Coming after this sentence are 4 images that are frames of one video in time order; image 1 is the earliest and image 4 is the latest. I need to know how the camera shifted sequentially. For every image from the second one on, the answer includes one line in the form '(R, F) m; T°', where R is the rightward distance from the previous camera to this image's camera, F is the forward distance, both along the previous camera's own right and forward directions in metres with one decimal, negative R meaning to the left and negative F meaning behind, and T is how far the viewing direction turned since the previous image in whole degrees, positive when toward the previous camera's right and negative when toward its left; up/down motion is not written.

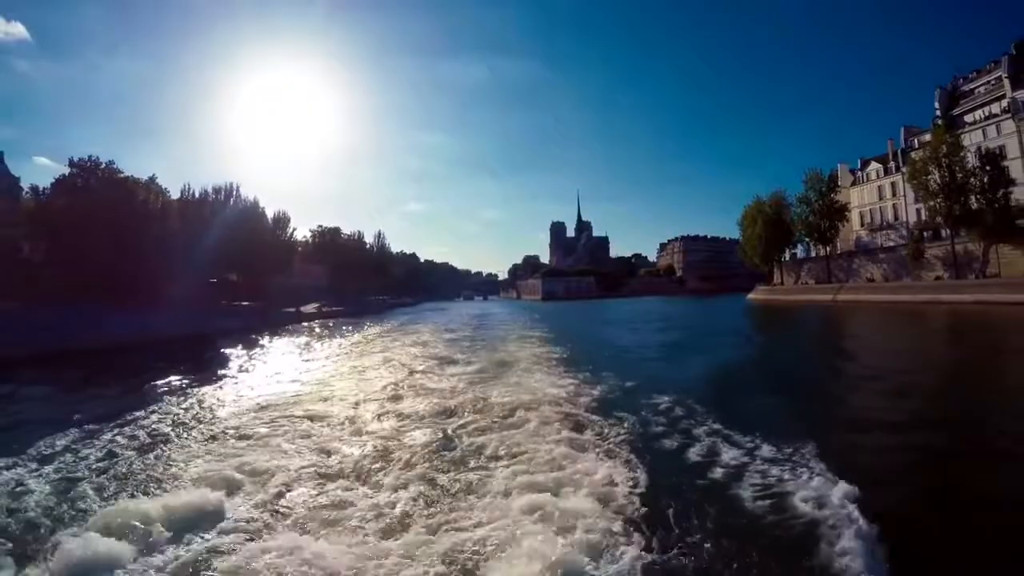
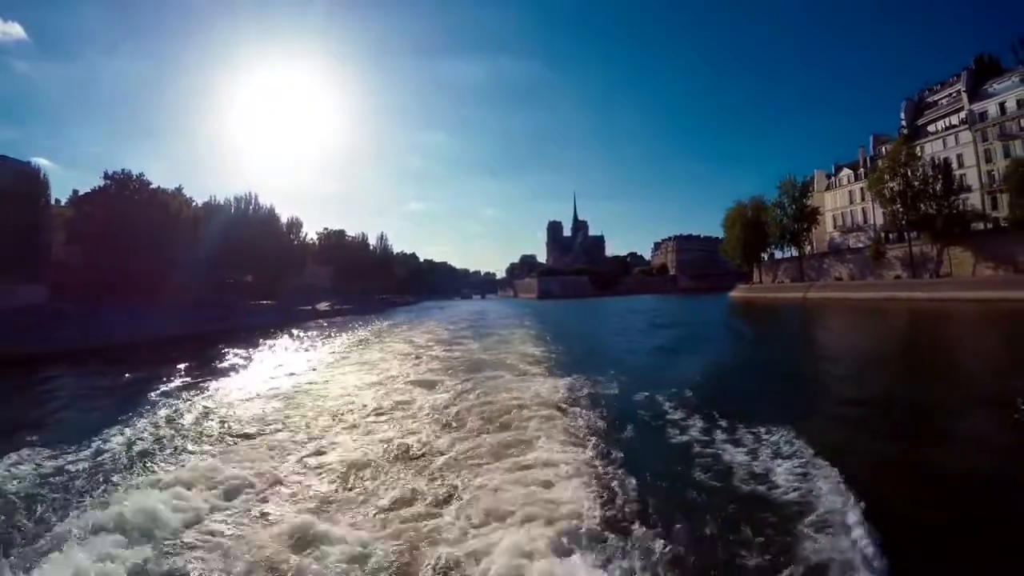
(+0.2, -1.8) m; 0°
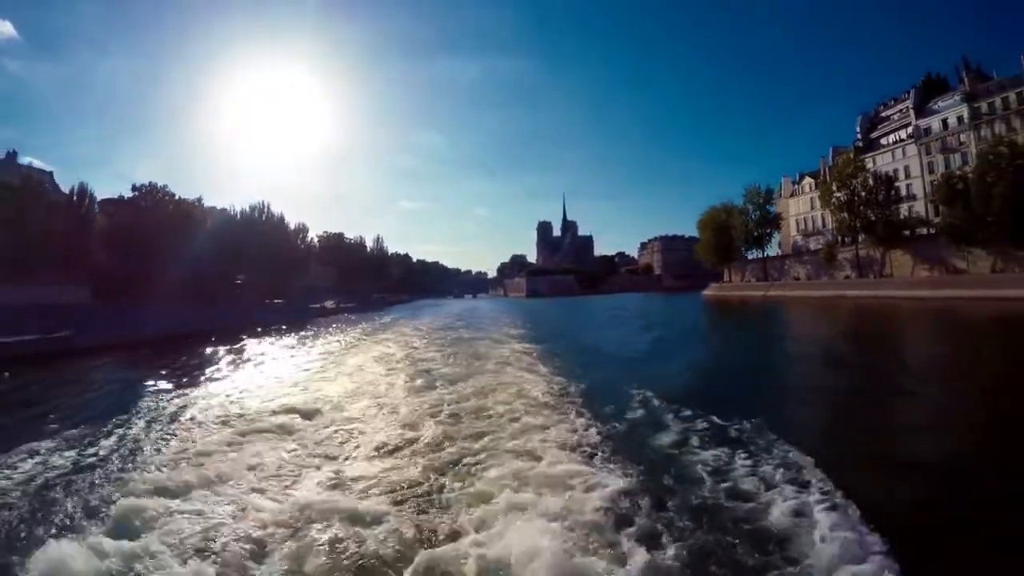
(+0.2, -2.2) m; +1°
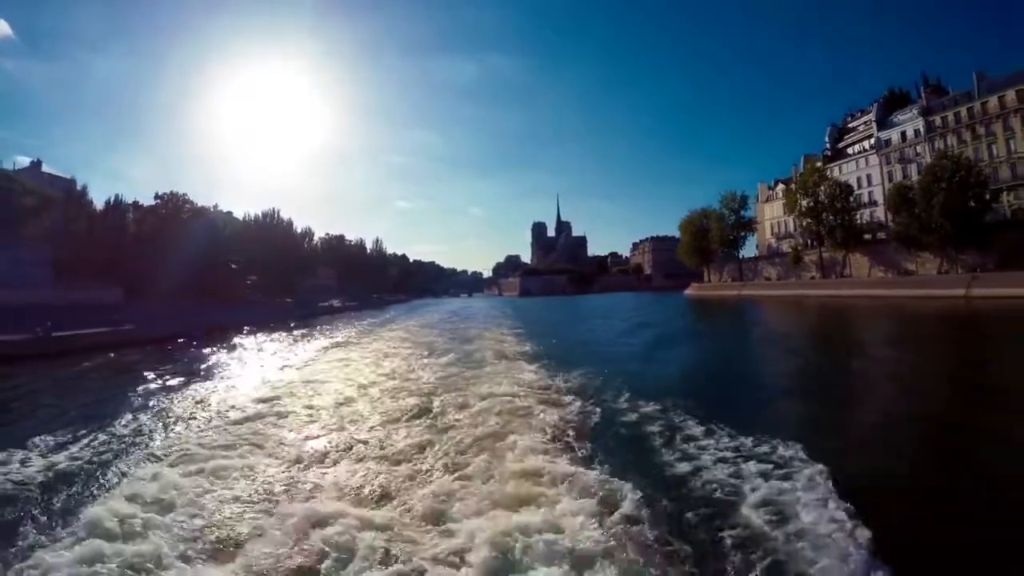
(+0.3, -2.0) m; 0°
